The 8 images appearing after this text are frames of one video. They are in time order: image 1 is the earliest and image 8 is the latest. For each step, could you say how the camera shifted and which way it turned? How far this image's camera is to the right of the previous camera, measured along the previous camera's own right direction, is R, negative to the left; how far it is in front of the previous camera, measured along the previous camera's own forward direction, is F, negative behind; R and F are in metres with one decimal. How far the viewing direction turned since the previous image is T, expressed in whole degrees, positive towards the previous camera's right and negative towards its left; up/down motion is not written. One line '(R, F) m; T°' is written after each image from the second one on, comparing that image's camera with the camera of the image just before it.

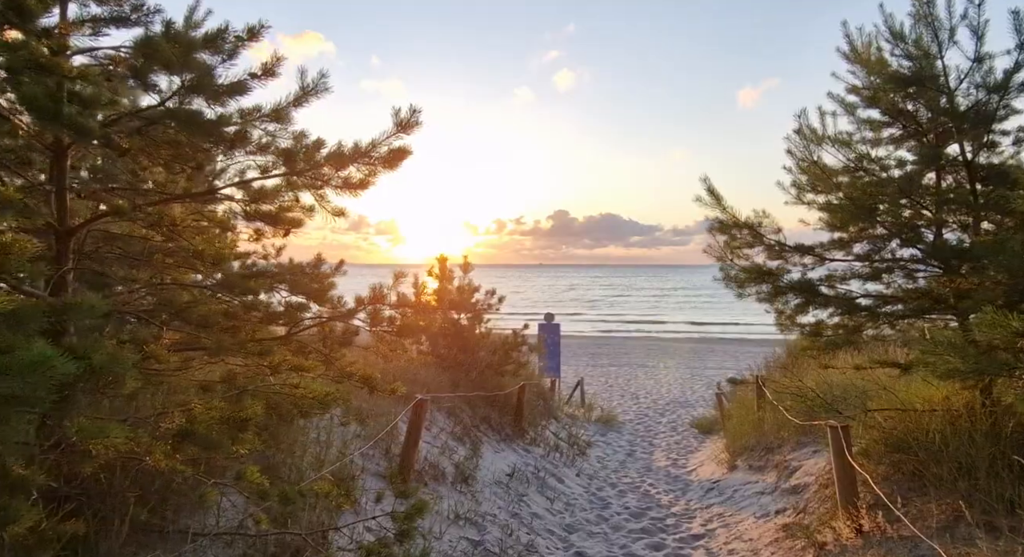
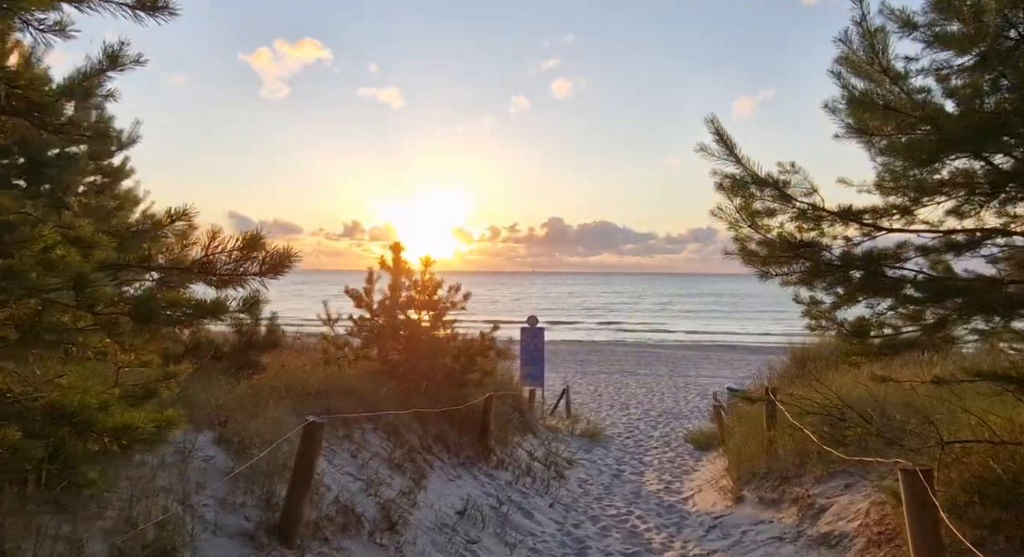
(+0.4, +1.6) m; +1°
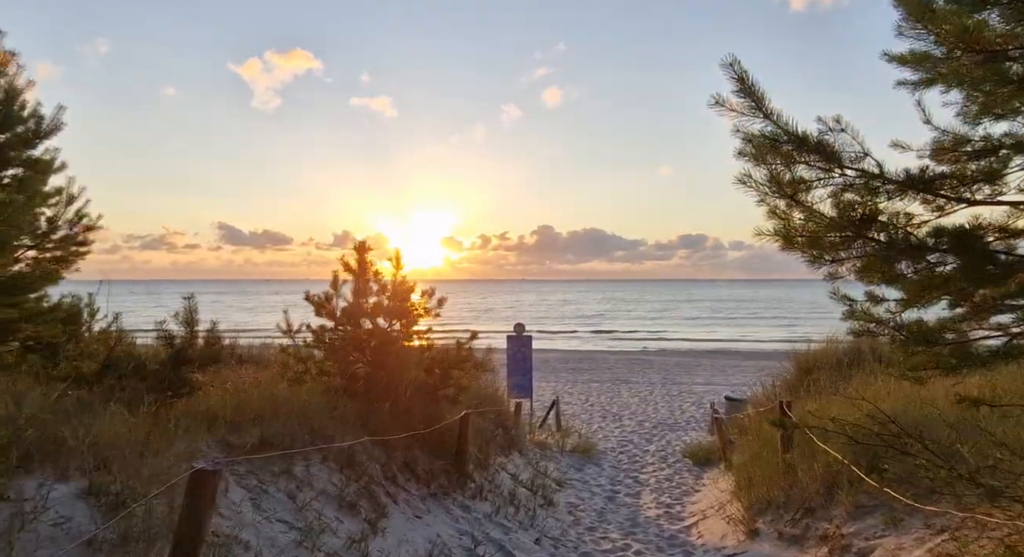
(+0.1, +1.0) m; +1°
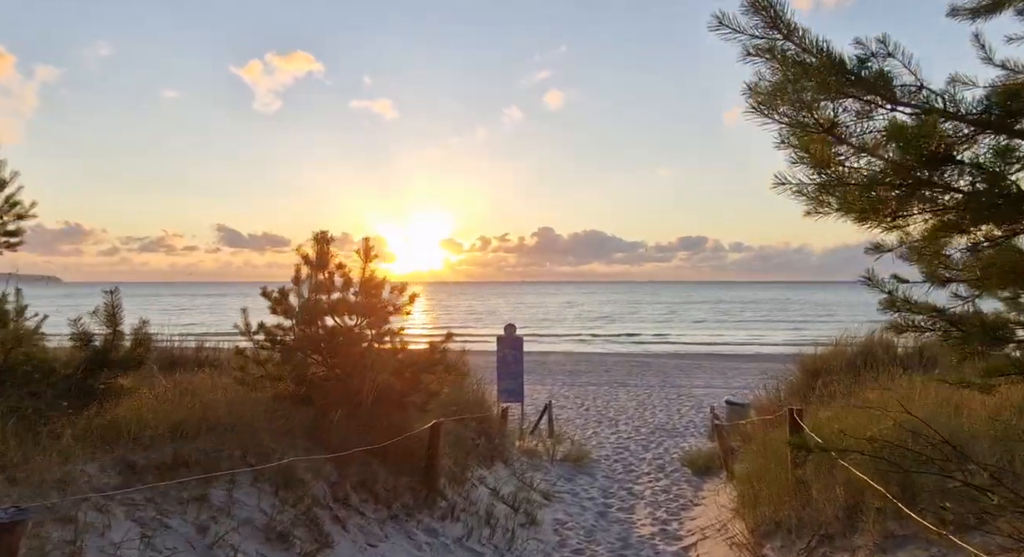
(+0.3, +0.8) m; 0°
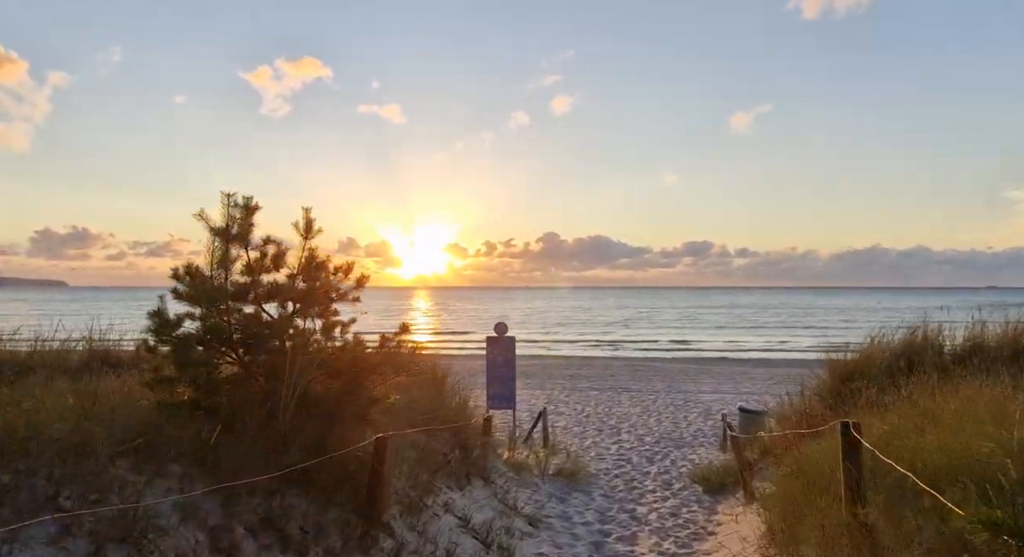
(+0.3, +1.6) m; 0°
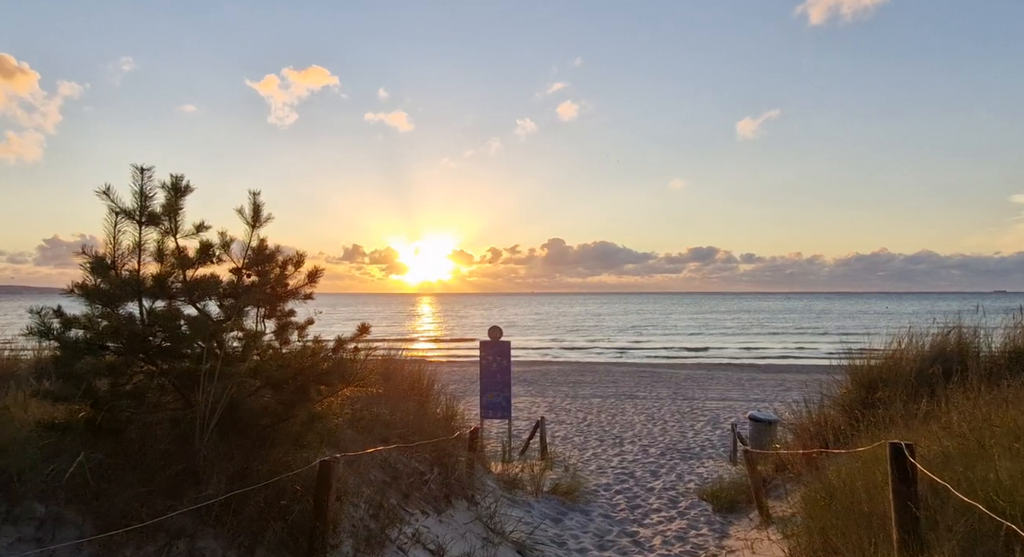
(+0.2, +0.9) m; 0°
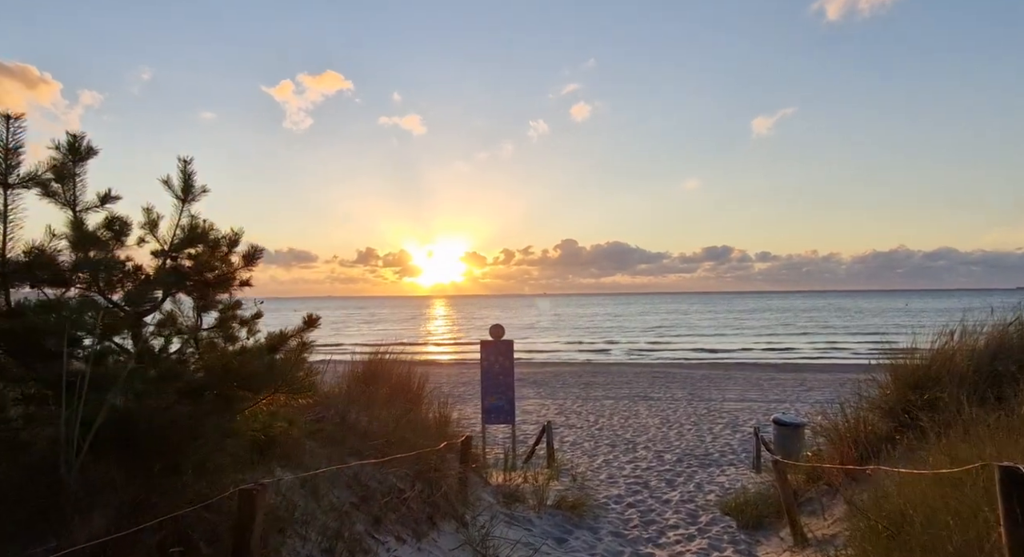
(+0.2, +1.0) m; -1°
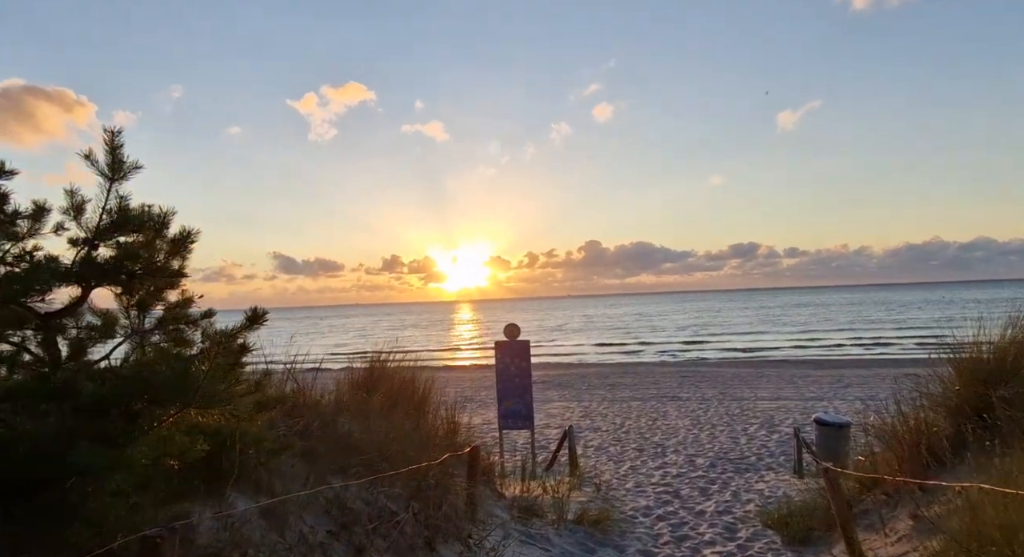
(+0.2, +0.9) m; -2°
